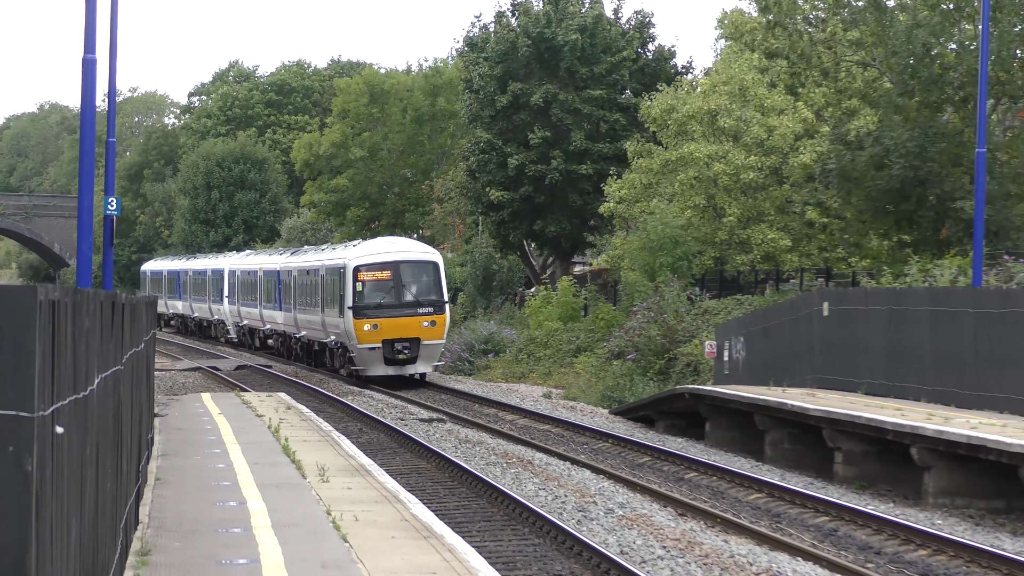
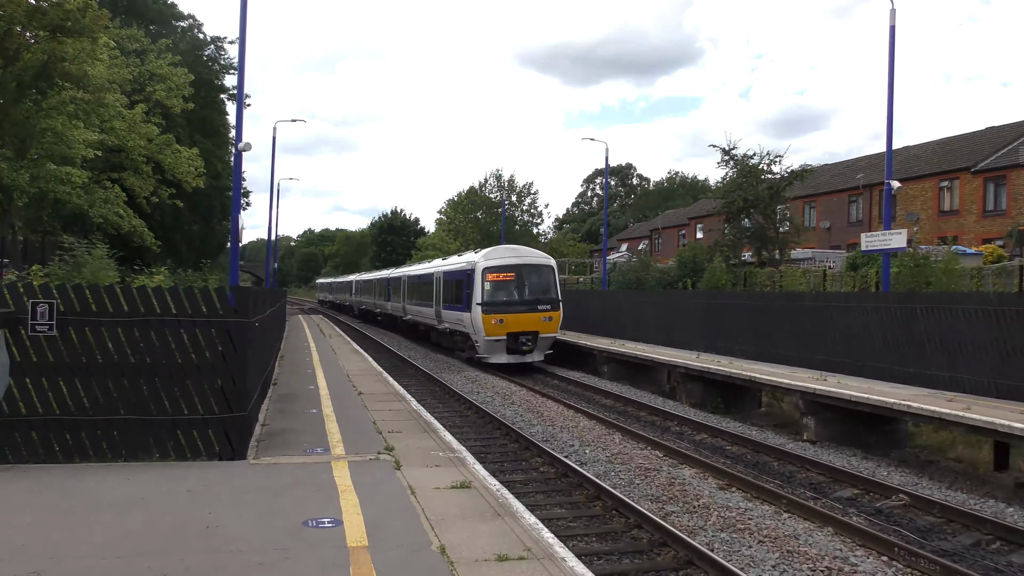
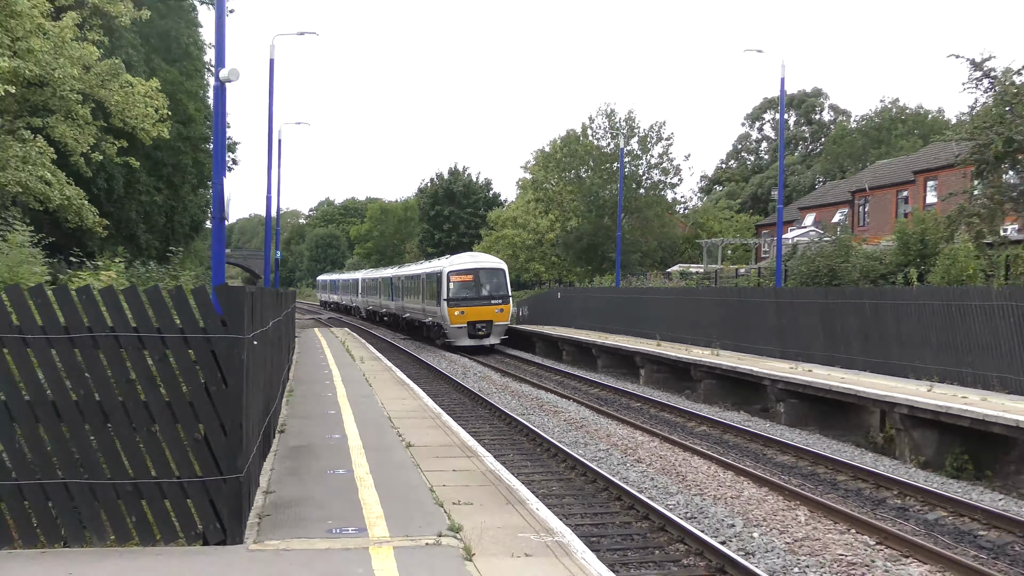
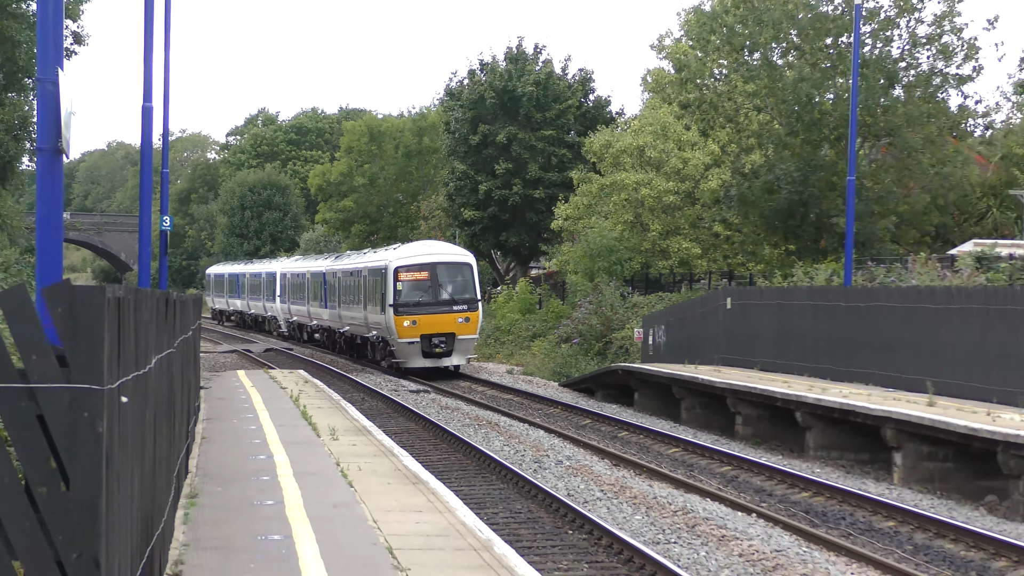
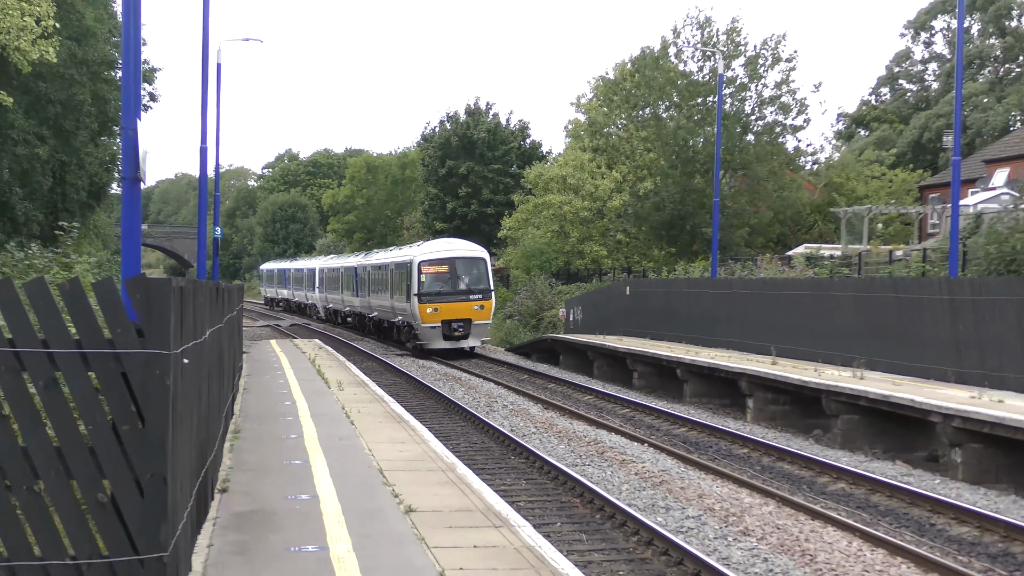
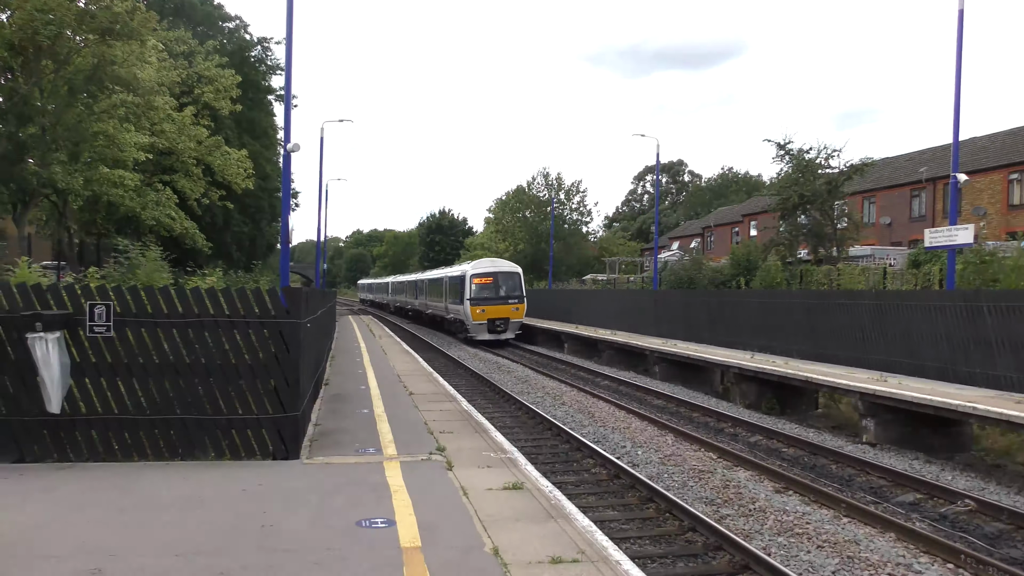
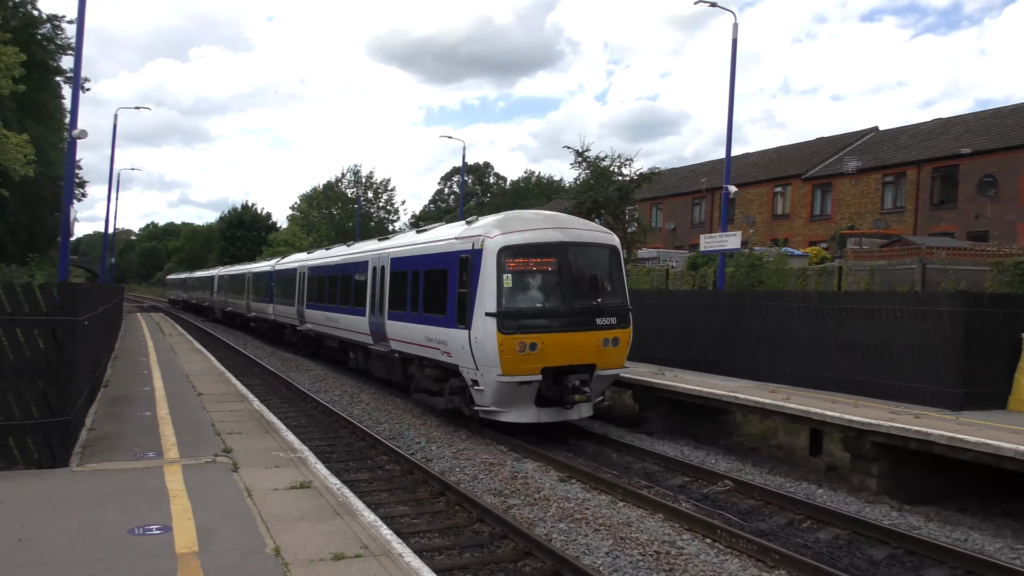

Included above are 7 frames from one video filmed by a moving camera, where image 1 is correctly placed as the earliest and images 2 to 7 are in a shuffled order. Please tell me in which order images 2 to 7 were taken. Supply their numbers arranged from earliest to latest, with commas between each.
4, 5, 3, 6, 2, 7
